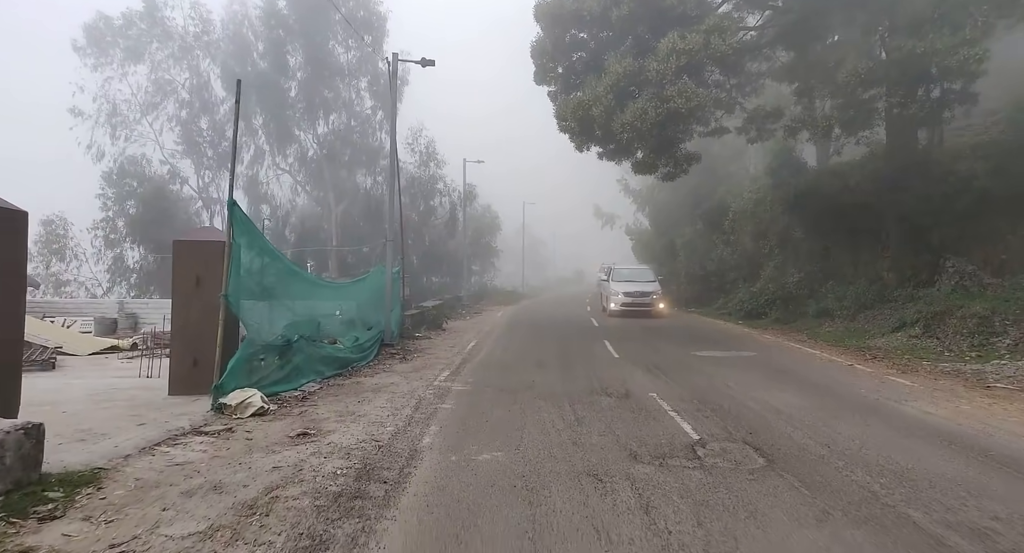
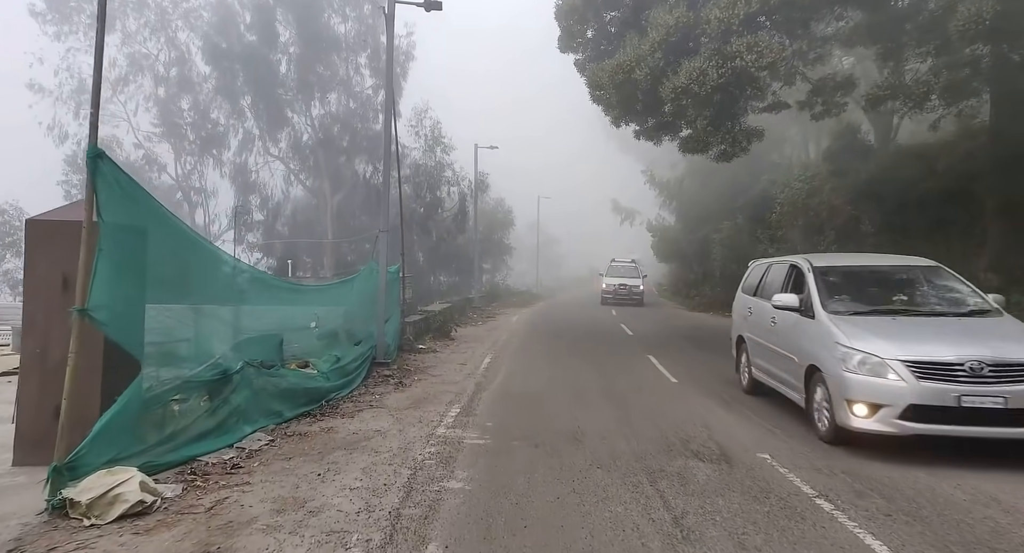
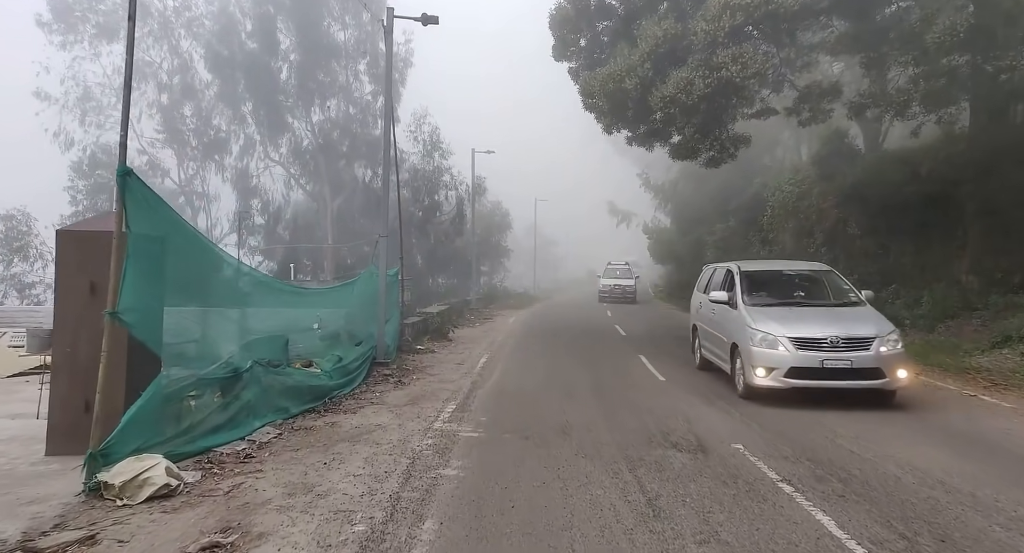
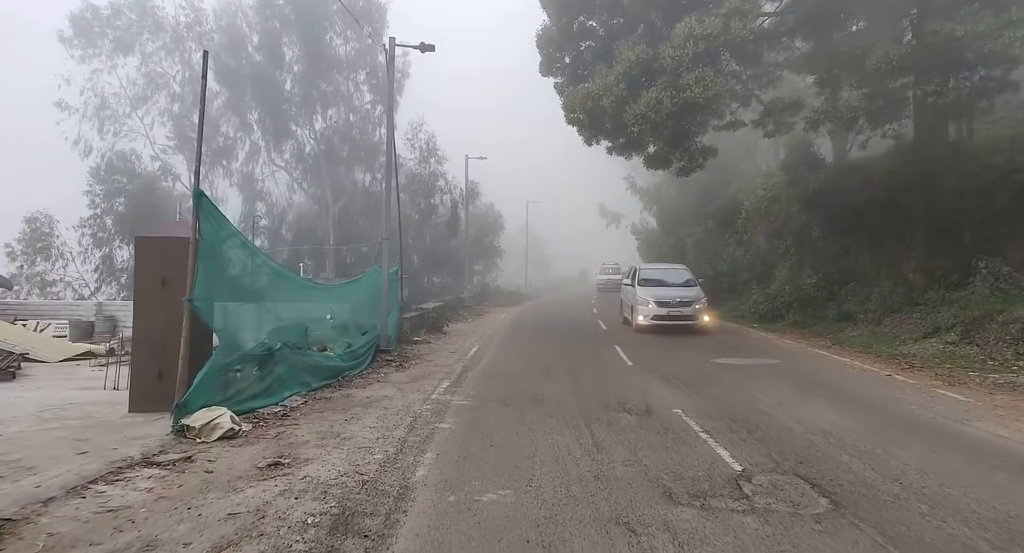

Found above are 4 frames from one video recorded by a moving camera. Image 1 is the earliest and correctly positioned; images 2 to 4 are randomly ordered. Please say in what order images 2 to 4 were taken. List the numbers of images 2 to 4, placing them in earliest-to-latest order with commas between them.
4, 3, 2
